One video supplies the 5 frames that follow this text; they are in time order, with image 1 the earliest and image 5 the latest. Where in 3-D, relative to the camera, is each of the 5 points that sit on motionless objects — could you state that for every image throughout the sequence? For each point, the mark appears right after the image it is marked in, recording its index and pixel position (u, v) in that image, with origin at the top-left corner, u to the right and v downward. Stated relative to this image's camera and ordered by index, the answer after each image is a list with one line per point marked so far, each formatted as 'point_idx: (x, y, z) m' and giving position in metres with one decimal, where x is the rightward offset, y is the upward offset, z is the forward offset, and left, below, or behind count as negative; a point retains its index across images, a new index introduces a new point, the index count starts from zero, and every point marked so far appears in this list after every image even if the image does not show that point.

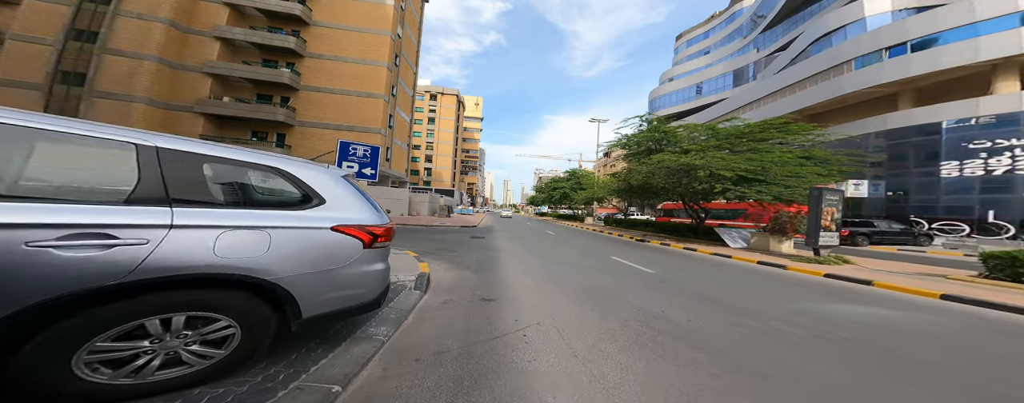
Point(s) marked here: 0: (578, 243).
0: (+3.6, -2.4, +14.2) m
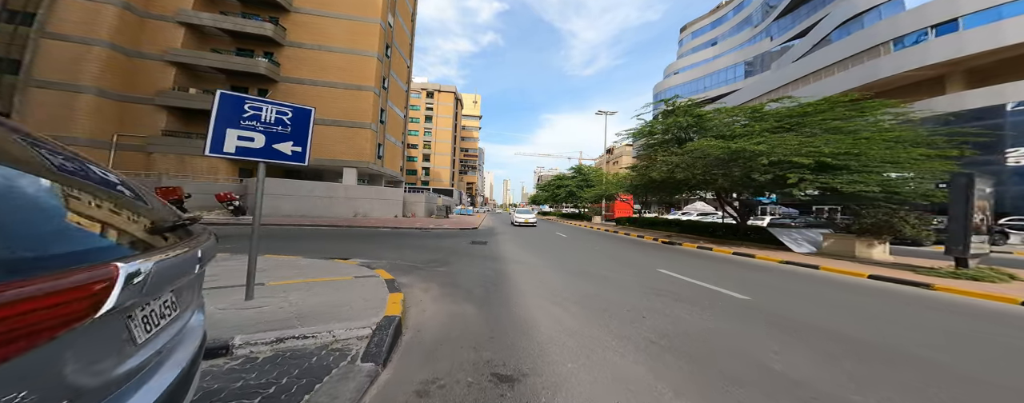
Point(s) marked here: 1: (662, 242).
0: (+4.0, -2.2, +11.9) m
1: (+8.0, -2.2, +13.8) m
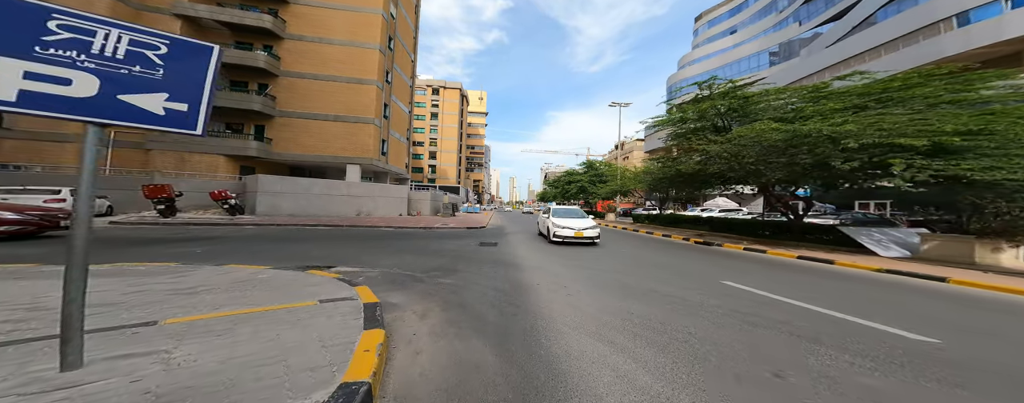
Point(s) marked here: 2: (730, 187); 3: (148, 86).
0: (+4.6, -2.0, +10.2) m
1: (+8.7, -2.0, +12.1) m
2: (+13.4, +0.9, +15.7) m
3: (-2.6, +0.9, +1.8) m
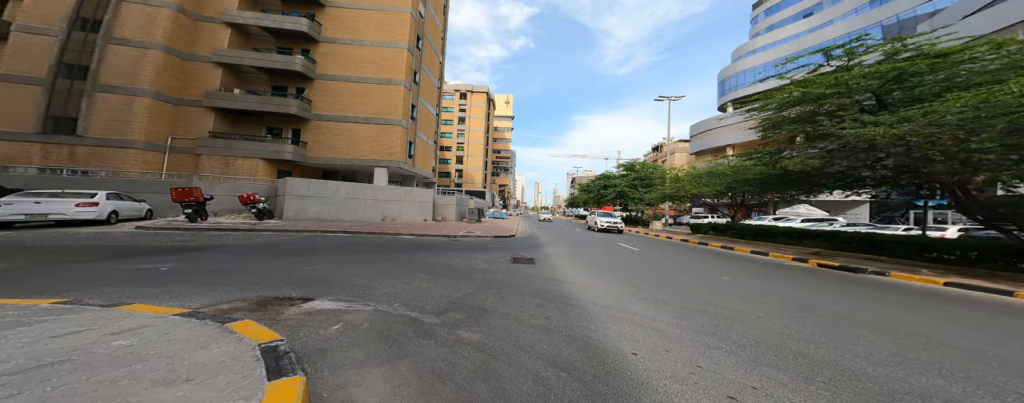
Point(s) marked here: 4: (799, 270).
0: (+6.0, -2.1, +7.1) m
1: (+10.2, -2.1, +8.5) m
2: (+15.3, +0.6, +11.7) m
3: (-2.1, +0.9, -0.4) m
4: (+10.0, -2.4, +8.9) m
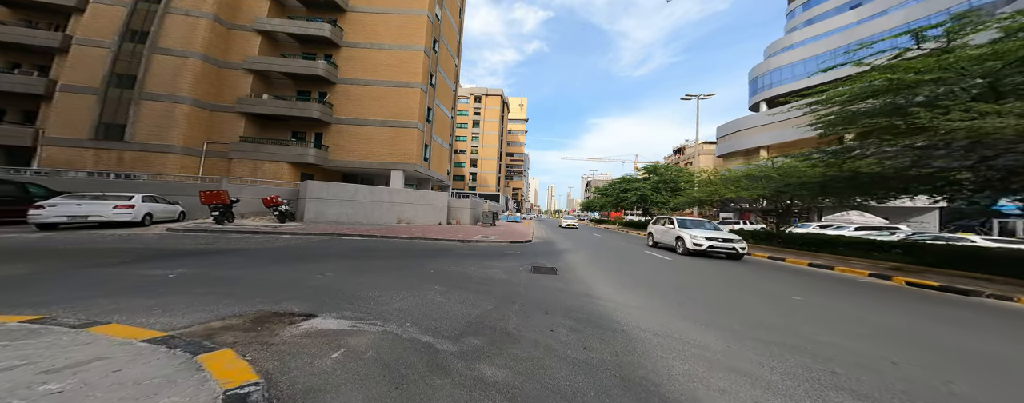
0: (+6.6, -2.3, +6.0) m
1: (+10.9, -2.3, +7.1) m
2: (+16.2, +0.3, +10.0) m
3: (-1.9, +1.0, -0.9) m
4: (+10.7, -2.6, +7.6) m
